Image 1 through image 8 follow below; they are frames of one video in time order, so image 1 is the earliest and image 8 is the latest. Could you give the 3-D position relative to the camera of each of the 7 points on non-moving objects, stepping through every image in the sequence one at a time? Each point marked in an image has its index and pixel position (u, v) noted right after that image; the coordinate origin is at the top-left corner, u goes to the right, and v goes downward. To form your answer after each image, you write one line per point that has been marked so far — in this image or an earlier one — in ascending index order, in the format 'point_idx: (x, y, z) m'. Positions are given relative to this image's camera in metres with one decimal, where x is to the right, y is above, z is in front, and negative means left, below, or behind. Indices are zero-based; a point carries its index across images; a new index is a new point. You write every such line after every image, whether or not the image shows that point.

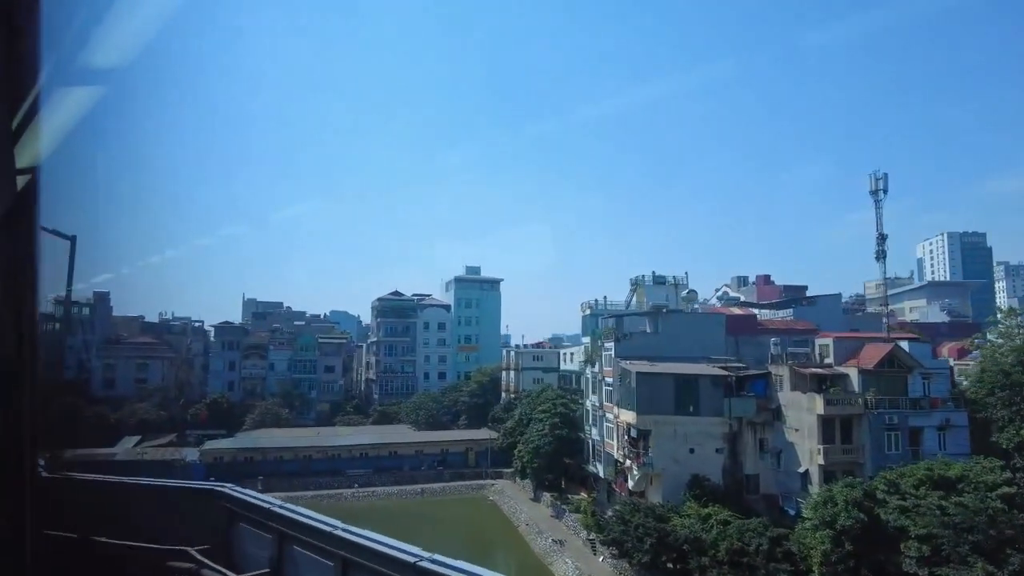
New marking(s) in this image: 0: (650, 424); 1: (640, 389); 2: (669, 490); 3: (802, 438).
0: (+4.2, -4.1, +18.0) m
1: (+3.9, -3.1, +18.2) m
2: (+4.7, -6.0, +17.8) m
3: (+8.3, -4.3, +17.0) m
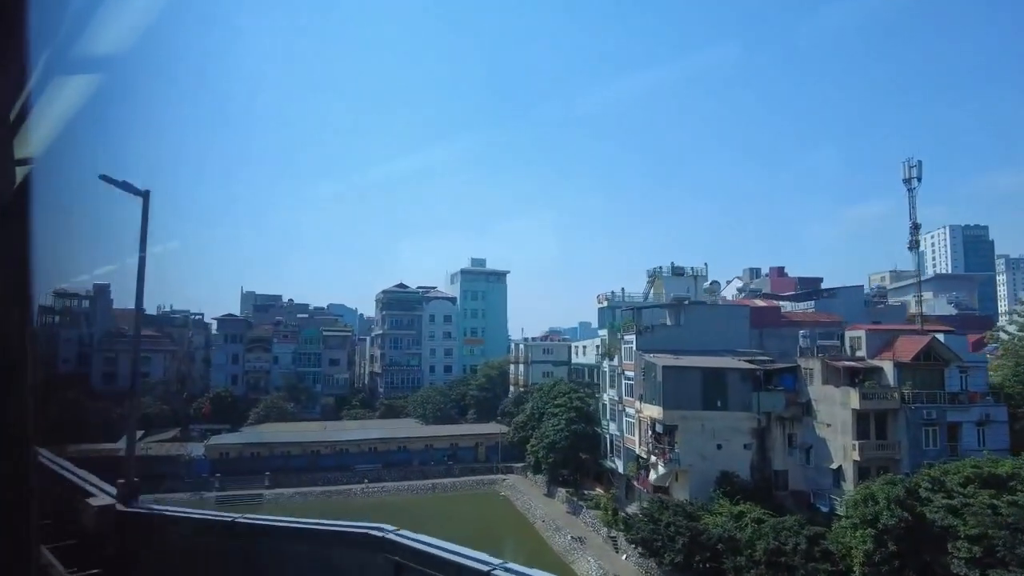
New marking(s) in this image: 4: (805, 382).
0: (+4.8, -3.9, +17.5) m
1: (+4.6, -2.8, +17.6) m
2: (+5.4, -5.8, +17.3) m
3: (+8.9, -4.0, +16.5) m
4: (+8.8, -2.8, +17.9) m
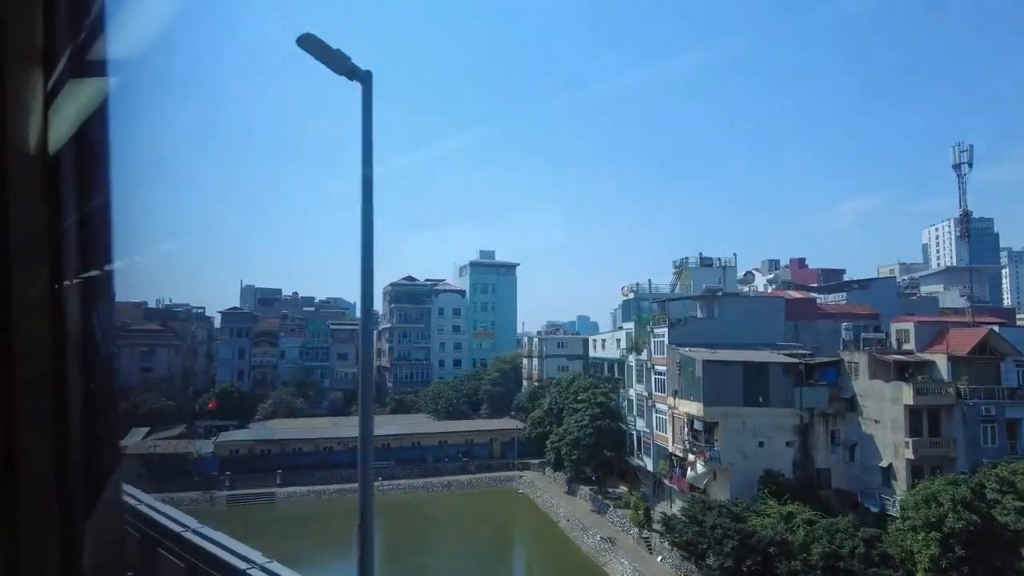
0: (+5.7, -3.6, +16.7) m
1: (+5.5, -2.6, +16.9) m
2: (+6.3, -5.5, +16.6) m
3: (+9.9, -3.8, +15.8) m
4: (+9.7, -2.5, +17.1) m
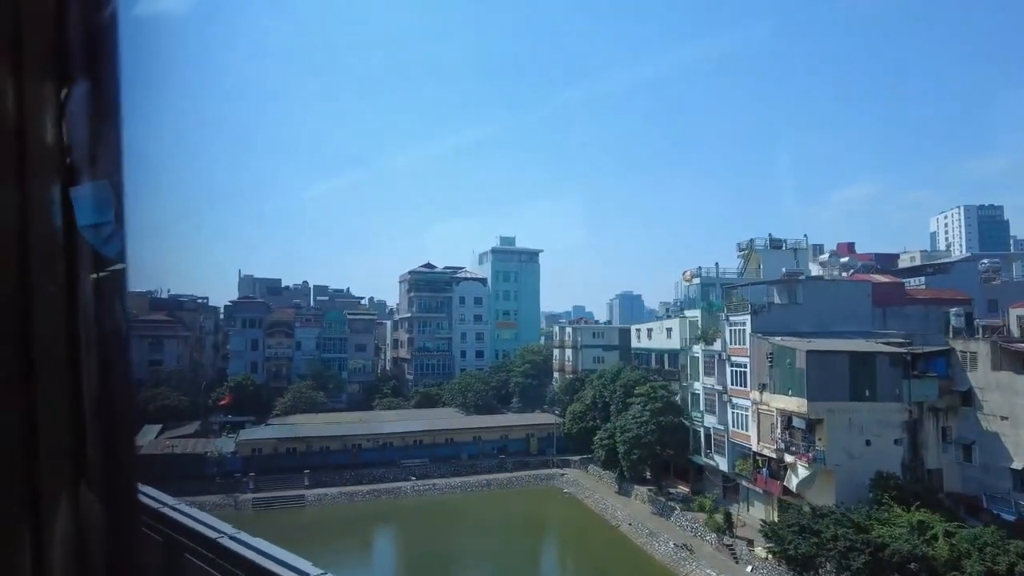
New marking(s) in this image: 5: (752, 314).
0: (+7.8, -3.1, +15.0) m
1: (+7.5, -2.1, +15.1) m
2: (+8.3, -5.0, +14.8) m
3: (+11.9, -3.3, +14.1) m
4: (+11.7, -2.1, +15.4) m
5: (+7.2, -0.8, +17.9) m
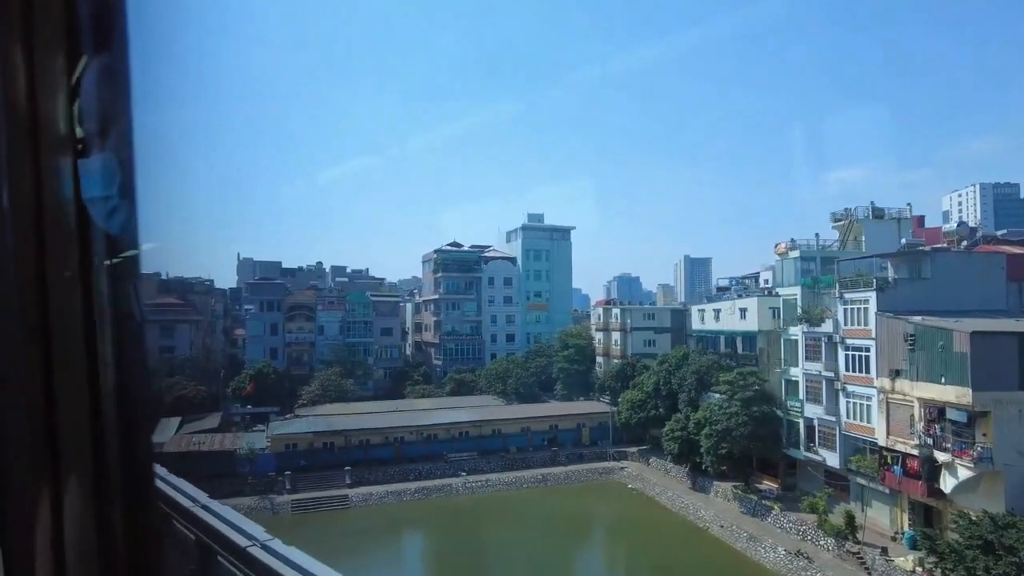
0: (+10.2, -2.5, +12.8) m
1: (+10.0, -1.4, +12.9) m
2: (+10.8, -4.4, +12.7) m
3: (+14.3, -2.7, +11.9) m
4: (+14.1, -1.4, +13.2) m
5: (+9.6, -0.1, +15.6) m
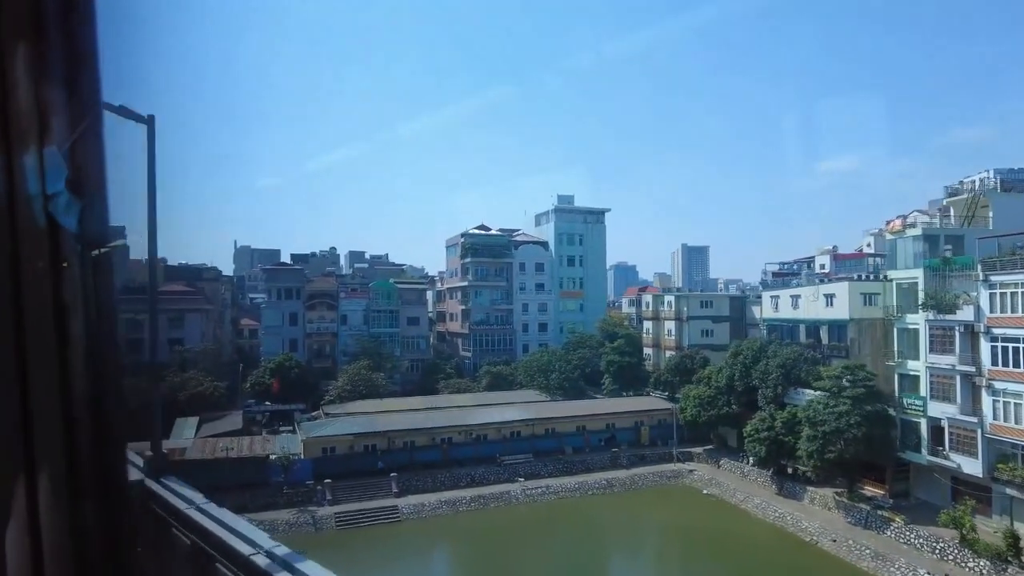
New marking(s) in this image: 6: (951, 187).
0: (+12.6, -2.1, +10.5) m
1: (+12.3, -1.1, +10.6) m
2: (+13.1, -4.0, +10.5) m
3: (+16.7, -2.3, +9.7) m
4: (+16.5, -1.0, +11.0) m
5: (+11.9, +0.4, +13.3) m
6: (+13.2, +3.0, +17.8) m
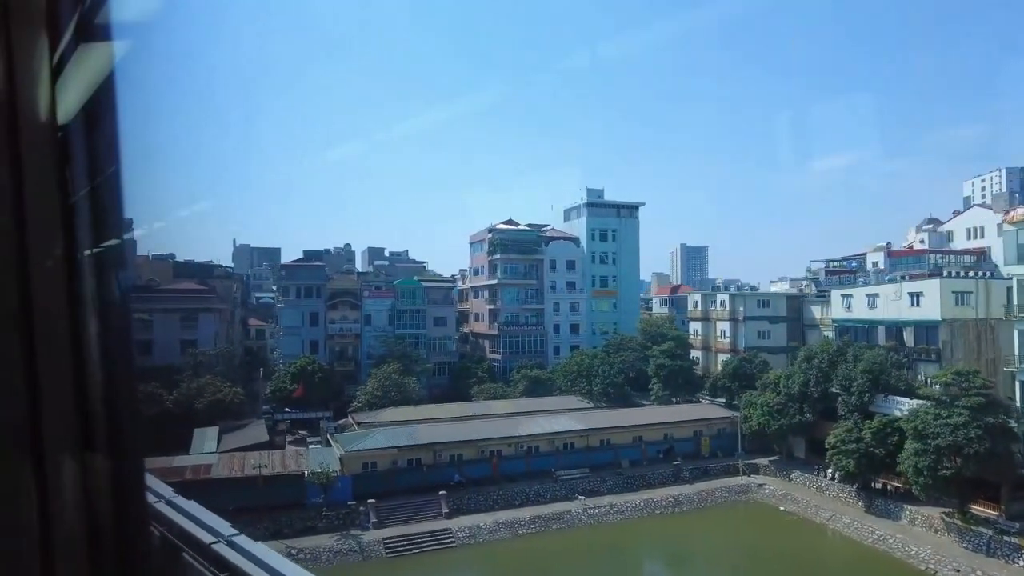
0: (+14.6, -2.0, +8.6) m
1: (+14.3, -1.0, +8.7) m
2: (+15.1, -3.9, +8.6) m
3: (+18.7, -2.2, +7.9) m
4: (+18.5, -0.9, +9.2) m
5: (+13.9, +0.5, +11.5) m
6: (+15.1, +3.1, +16.0) m
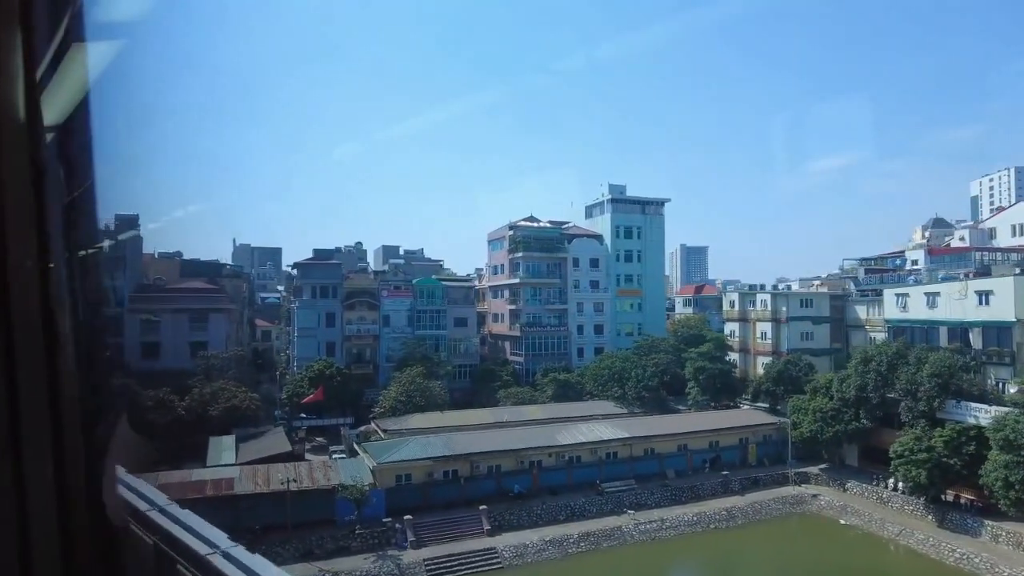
0: (+15.9, -1.9, +7.4) m
1: (+15.7, -0.9, +7.5) m
2: (+16.5, -3.8, +7.4) m
3: (+20.1, -2.1, +6.7) m
4: (+19.8, -0.8, +8.0) m
5: (+15.2, +0.5, +10.2) m
6: (+16.4, +3.1, +14.8) m
